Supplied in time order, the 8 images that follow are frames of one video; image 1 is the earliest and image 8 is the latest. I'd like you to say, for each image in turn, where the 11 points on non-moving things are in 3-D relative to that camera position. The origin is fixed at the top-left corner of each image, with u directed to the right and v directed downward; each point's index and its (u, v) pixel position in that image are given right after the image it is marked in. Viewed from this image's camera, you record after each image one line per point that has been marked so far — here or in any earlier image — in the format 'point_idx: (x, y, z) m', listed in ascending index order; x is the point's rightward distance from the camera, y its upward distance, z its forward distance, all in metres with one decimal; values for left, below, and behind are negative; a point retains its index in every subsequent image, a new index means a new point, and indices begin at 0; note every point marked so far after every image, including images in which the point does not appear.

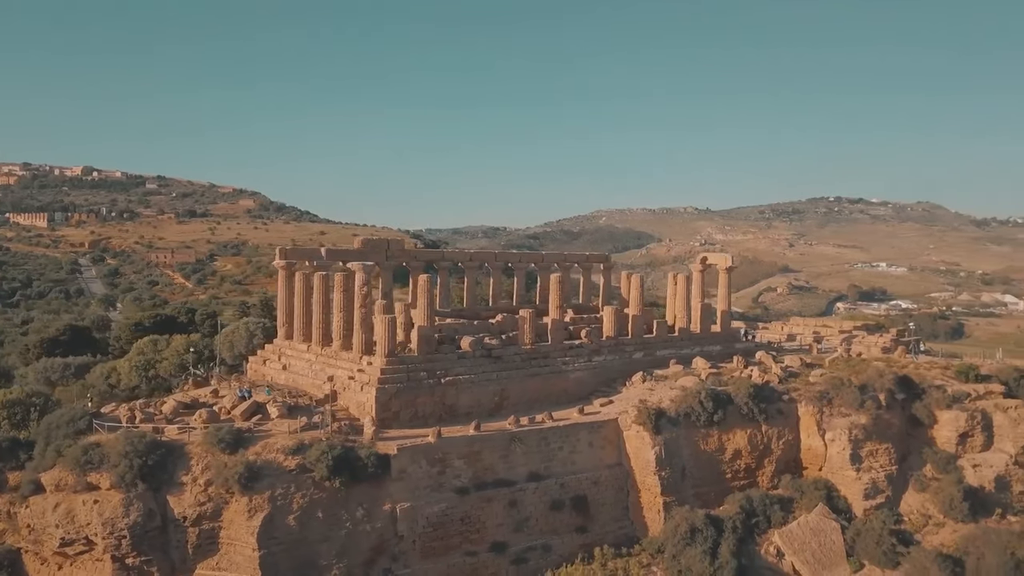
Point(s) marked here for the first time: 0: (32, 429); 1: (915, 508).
0: (-10.1, -3.0, +15.7) m
1: (+10.5, -5.7, +19.4) m
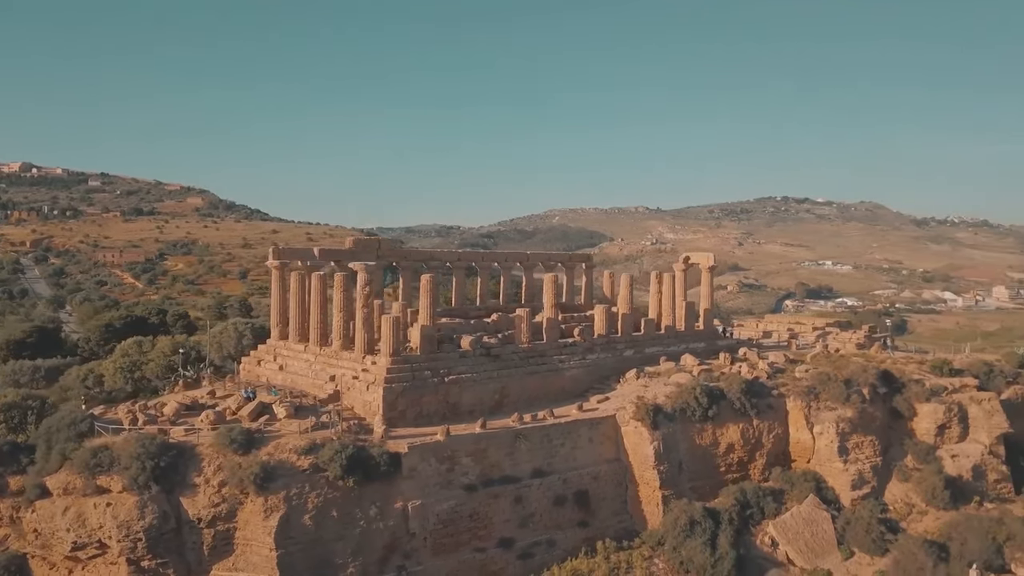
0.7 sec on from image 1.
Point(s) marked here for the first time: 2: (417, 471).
0: (-10.0, -3.0, +15.4) m
1: (+10.5, -5.7, +20.1) m
2: (-1.9, -3.8, +15.3) m
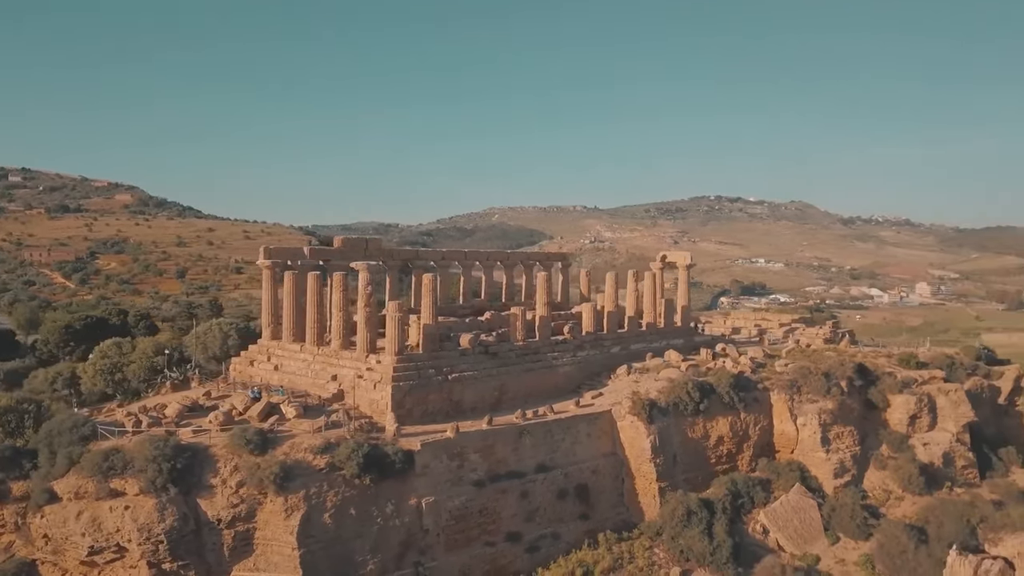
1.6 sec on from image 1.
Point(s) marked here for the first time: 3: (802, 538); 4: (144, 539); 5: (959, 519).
0: (-9.7, -3.0, +15.0) m
1: (+10.4, -5.6, +21.1) m
2: (-1.7, -3.7, +15.5) m
3: (+7.4, -6.4, +19.0) m
4: (-6.3, -4.3, +12.7) m
5: (+11.6, -6.0, +19.2) m
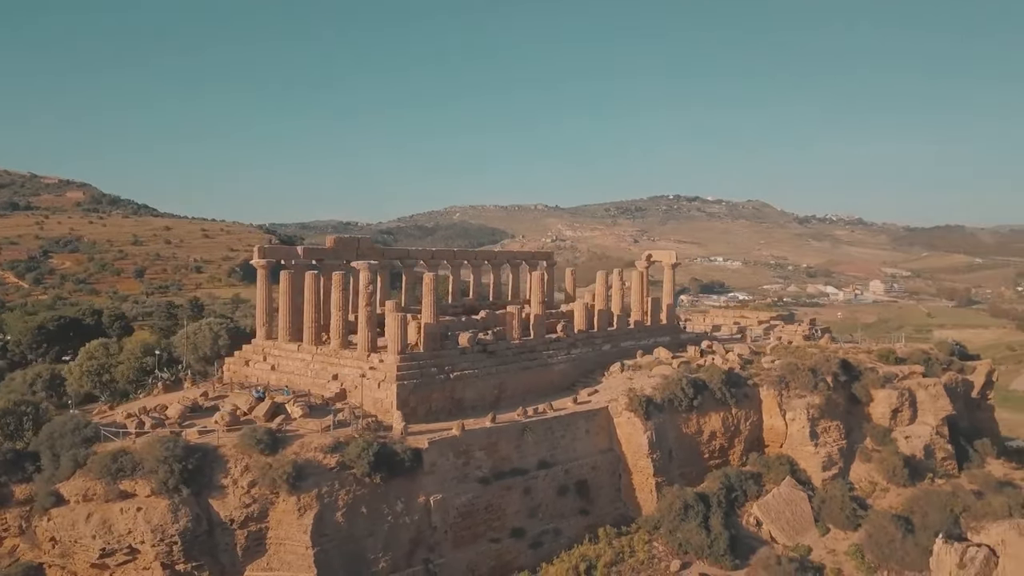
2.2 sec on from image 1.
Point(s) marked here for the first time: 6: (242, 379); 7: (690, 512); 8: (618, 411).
0: (-9.5, -3.0, +14.8) m
1: (+10.3, -5.5, +21.8) m
2: (-1.6, -3.7, +15.6) m
3: (+7.4, -6.3, +19.5) m
4: (-6.0, -4.3, +12.6) m
5: (+11.6, -5.9, +19.9) m
6: (-7.3, -2.4, +20.0) m
7: (+4.4, -5.6, +18.5) m
8: (+2.8, -3.3, +19.8) m
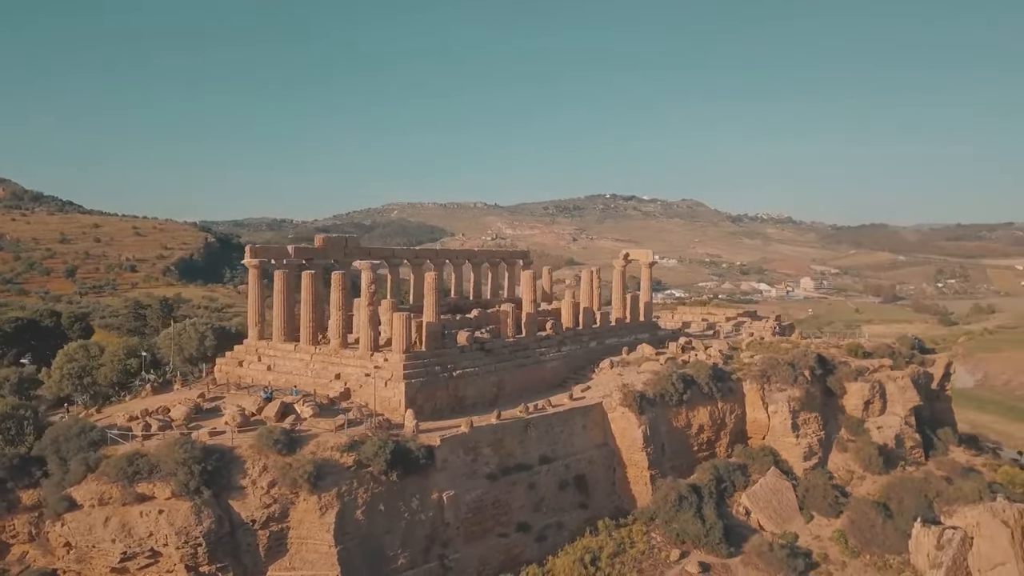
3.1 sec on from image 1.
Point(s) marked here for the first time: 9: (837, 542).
0: (-9.3, -3.0, +14.5) m
1: (+10.0, -5.4, +22.8) m
2: (-1.4, -3.7, +15.8) m
3: (+7.3, -6.3, +20.3) m
4: (-5.6, -4.3, +12.5) m
5: (+11.5, -5.8, +21.0) m
6: (-7.3, -2.4, +19.8) m
7: (+4.4, -5.5, +19.1) m
8: (+2.7, -3.2, +20.3) m
9: (+8.6, -6.8, +19.8) m
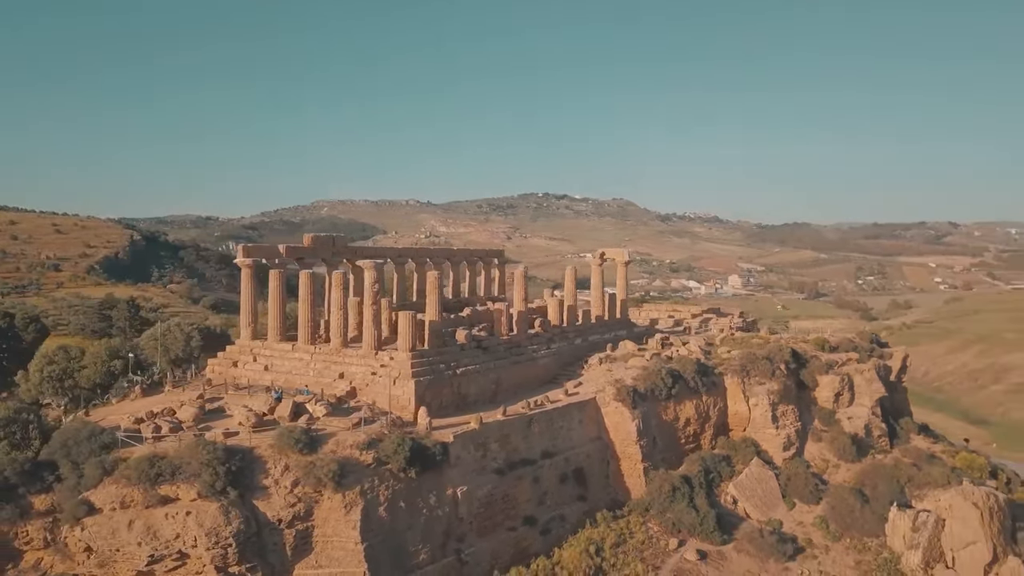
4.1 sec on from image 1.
0: (-8.9, -3.0, +14.1) m
1: (+9.8, -5.4, +23.8) m
2: (-1.1, -3.7, +16.0) m
3: (+7.2, -6.2, +21.2) m
4: (-5.1, -4.3, +12.5) m
5: (+11.3, -5.7, +22.2) m
6: (-7.4, -2.4, +19.6) m
7: (+4.4, -5.5, +19.8) m
8: (+2.6, -3.2, +20.8) m
9: (+8.6, -6.7, +20.8) m
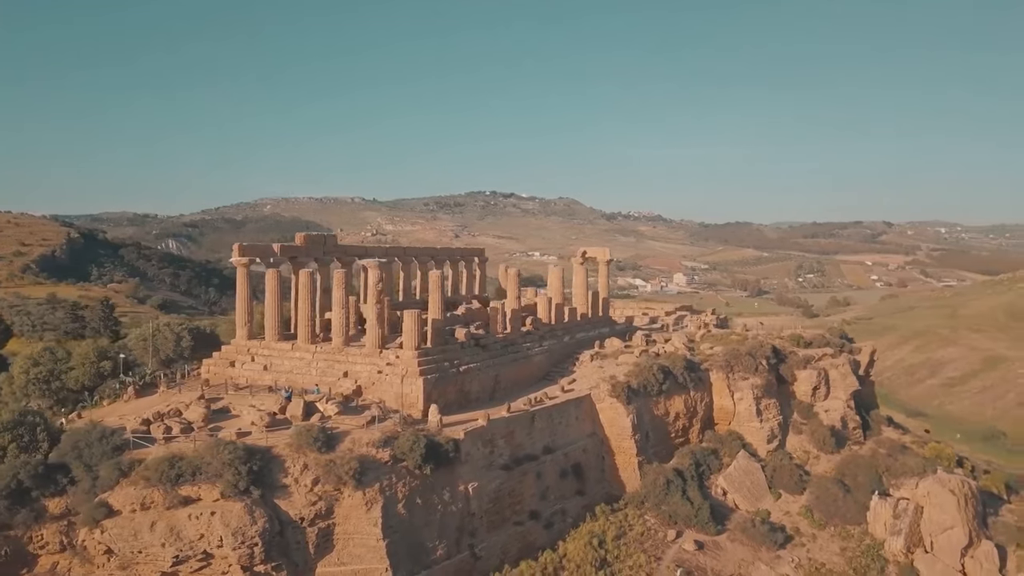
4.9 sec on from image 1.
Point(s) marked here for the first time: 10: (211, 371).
0: (-8.6, -3.0, +13.9) m
1: (+9.5, -5.3, +24.7) m
2: (-0.9, -3.6, +16.3) m
3: (+7.1, -6.1, +21.9) m
4: (-4.6, -4.3, +12.5) m
5: (+11.1, -5.7, +23.1) m
6: (-7.4, -2.4, +19.4) m
7: (+4.4, -5.4, +20.3) m
8: (+2.5, -3.1, +21.3) m
9: (+8.5, -6.6, +21.6) m
10: (-8.1, -2.2, +19.9) m
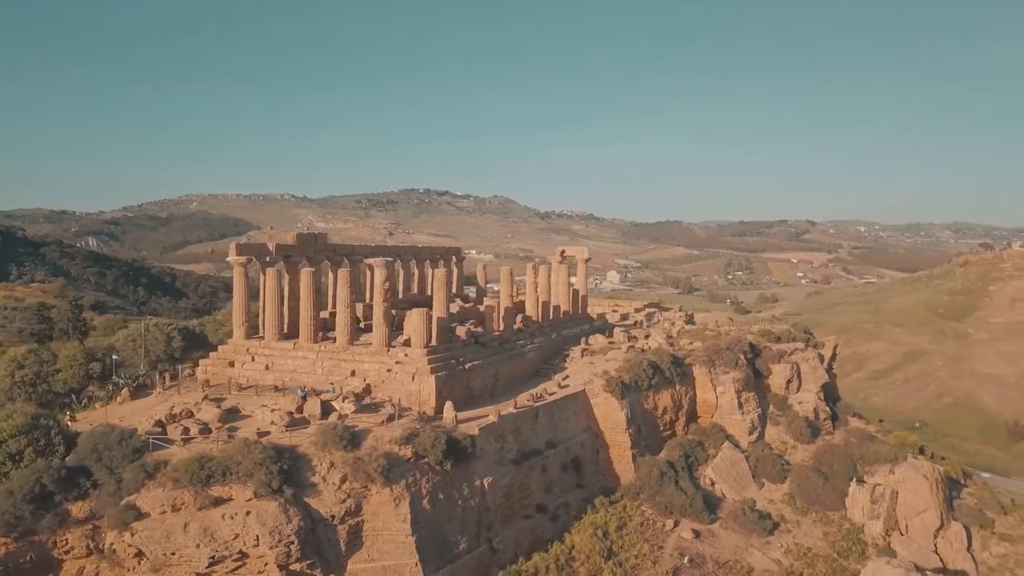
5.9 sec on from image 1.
0: (-8.1, -3.1, +13.7) m
1: (+9.1, -5.2, +25.8) m
2: (-0.6, -3.6, +16.6) m
3: (+7.0, -6.1, +22.9) m
4: (-4.1, -4.3, +12.5) m
5: (+10.9, -5.6, +24.3) m
6: (-7.3, -2.4, +19.3) m
7: (+4.4, -5.4, +21.0) m
8: (+2.5, -3.1, +21.8) m
9: (+8.4, -6.6, +22.6) m
10: (-8.0, -2.2, +19.7) m
